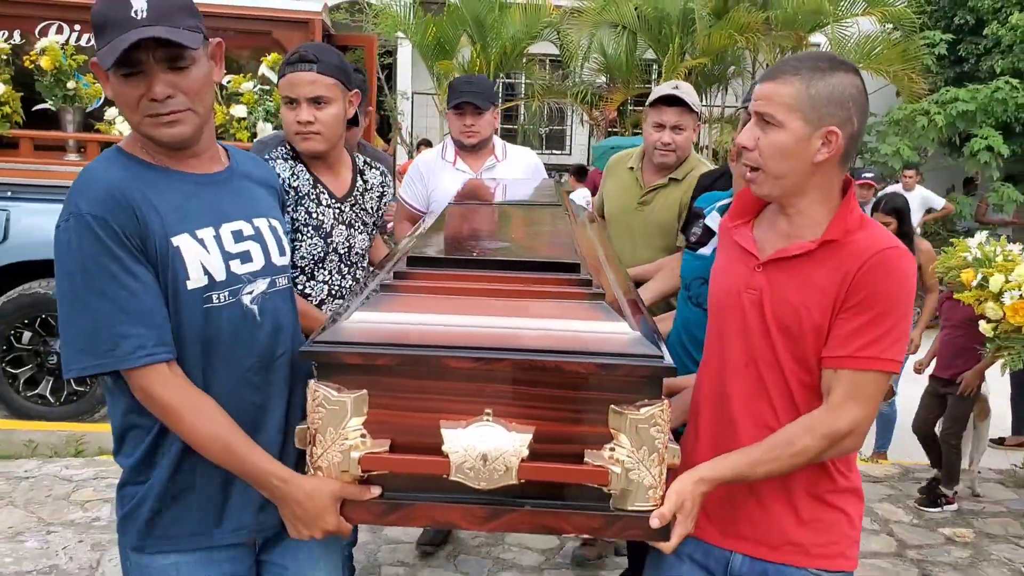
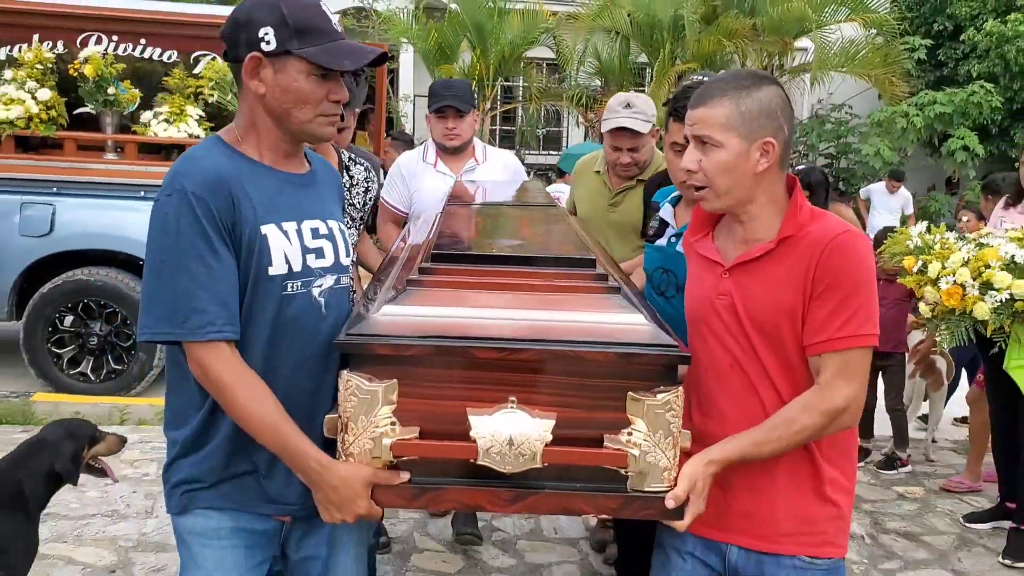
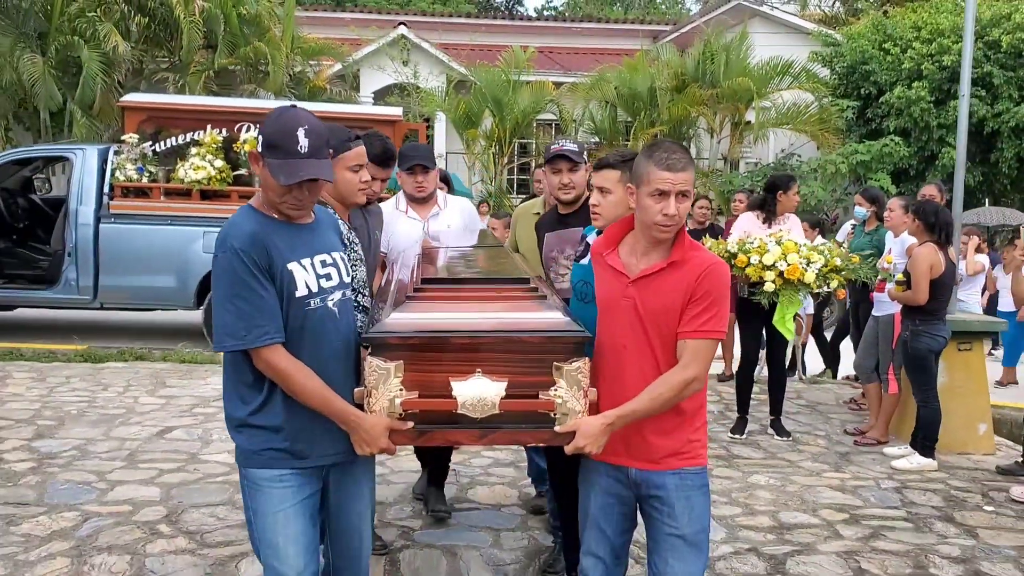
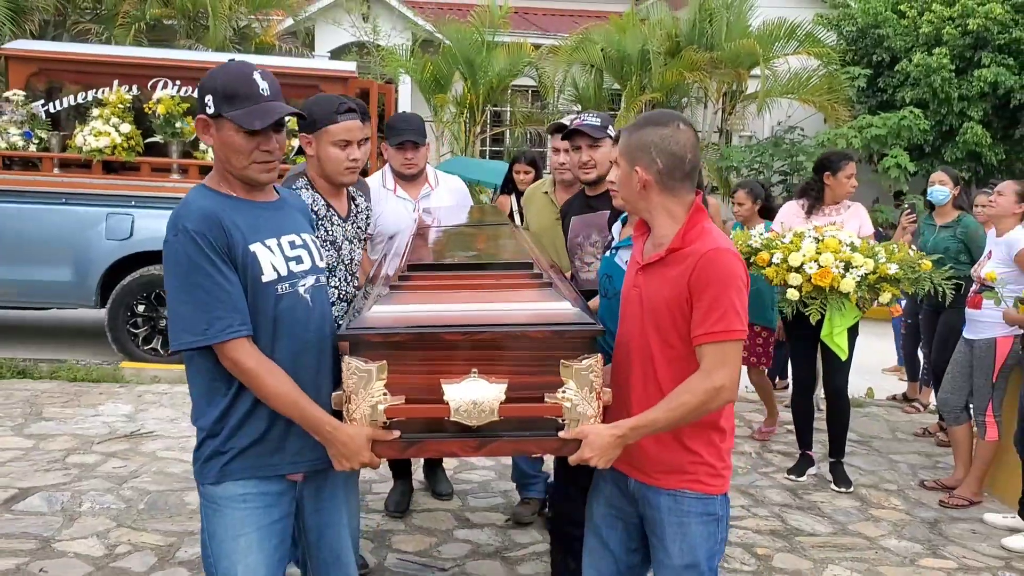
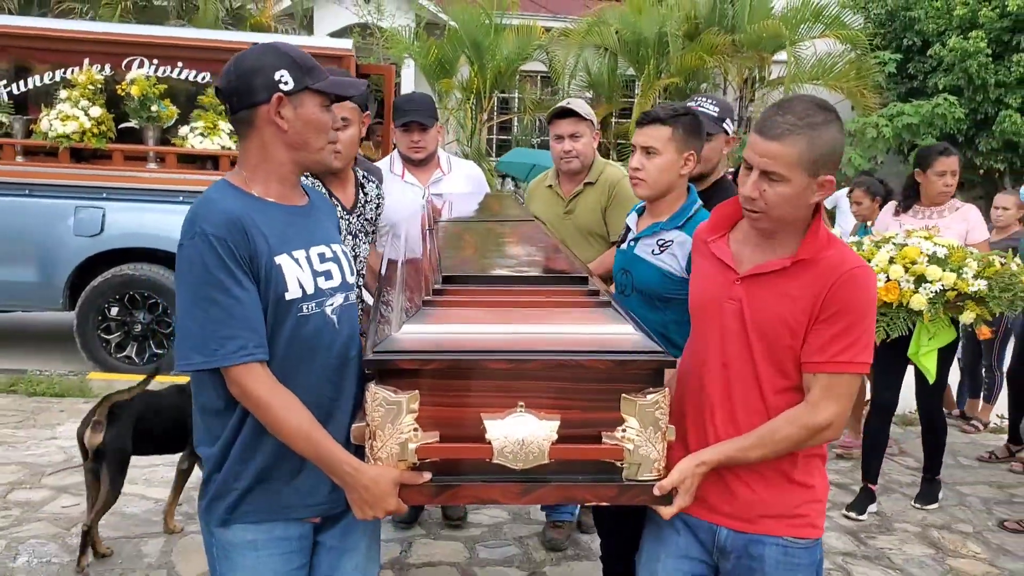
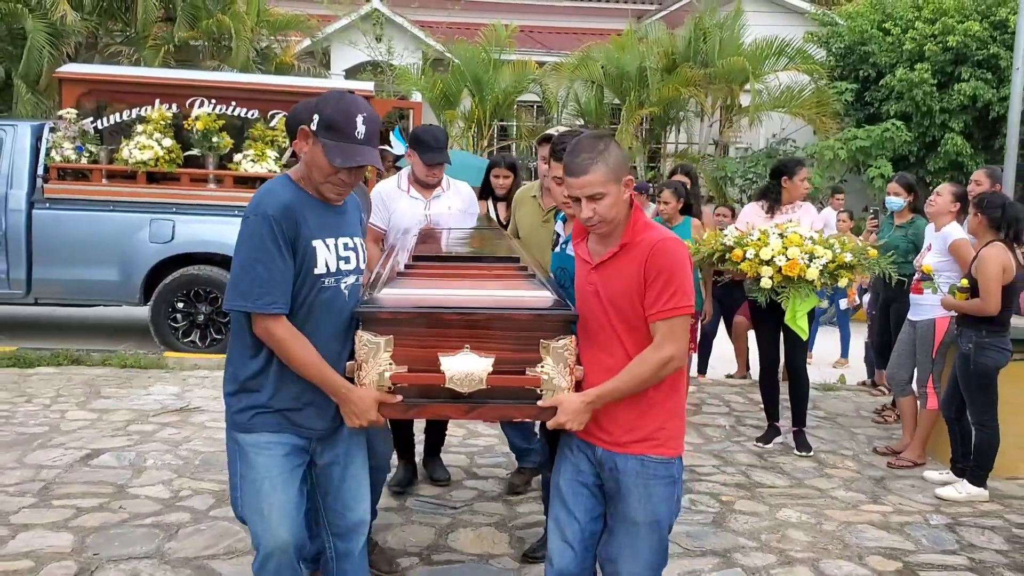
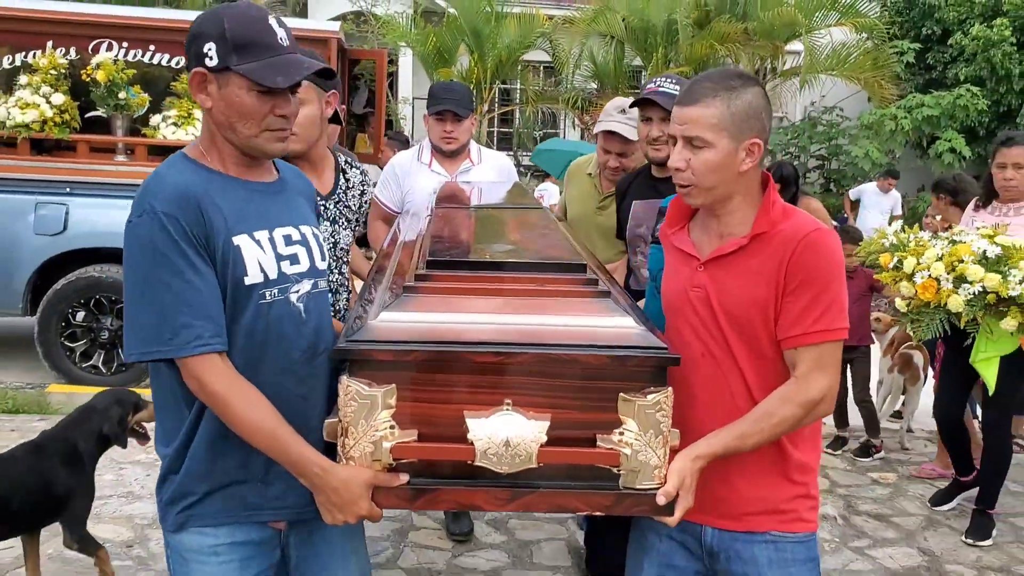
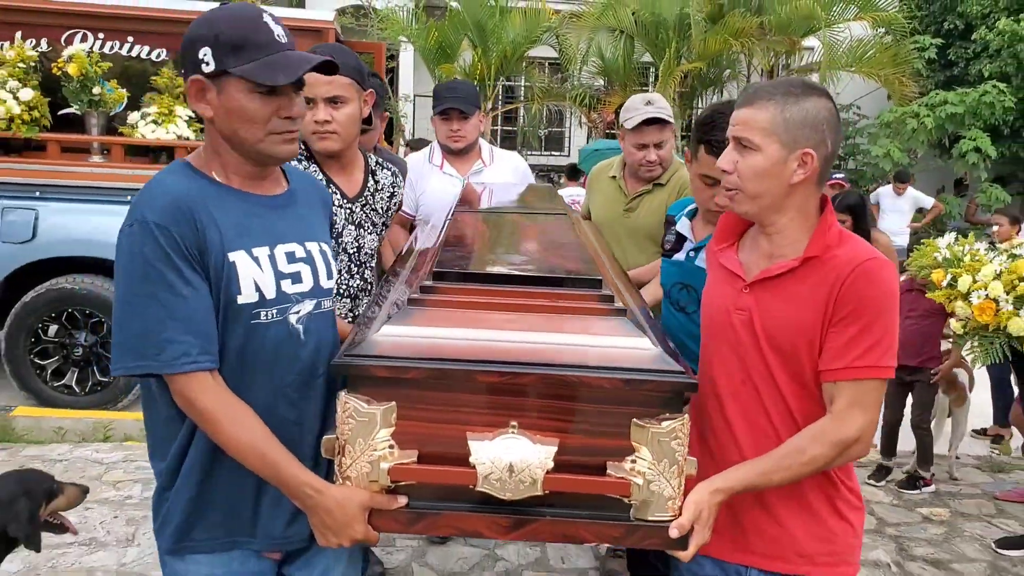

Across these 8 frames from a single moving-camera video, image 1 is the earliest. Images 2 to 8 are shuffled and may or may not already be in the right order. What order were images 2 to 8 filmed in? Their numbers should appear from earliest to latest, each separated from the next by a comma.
8, 2, 7, 5, 4, 6, 3
